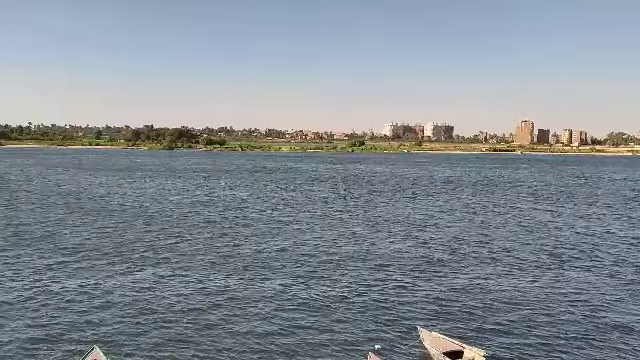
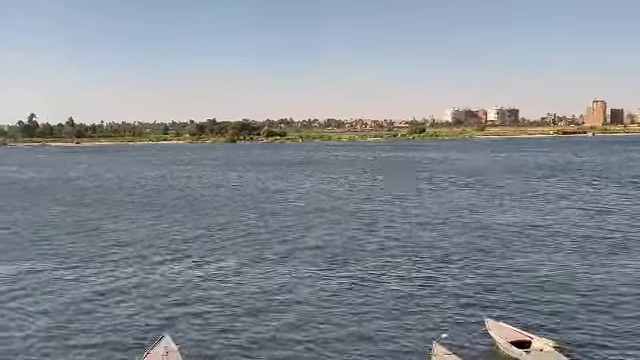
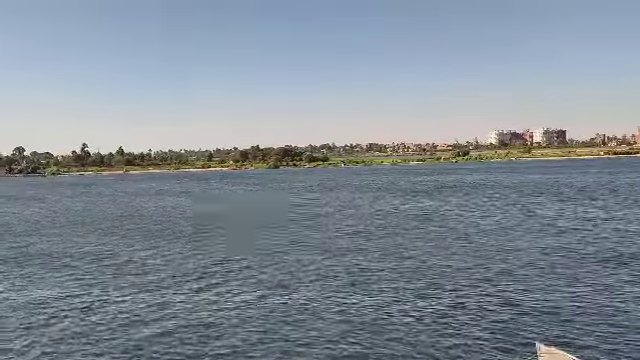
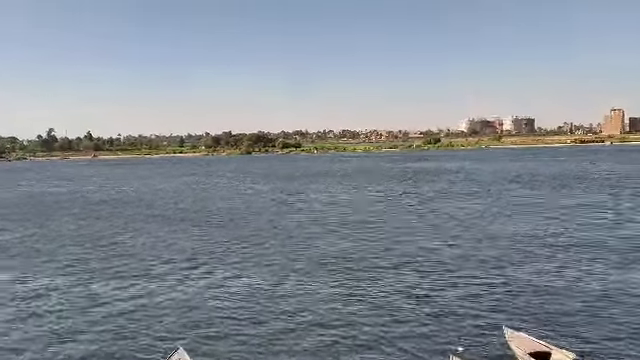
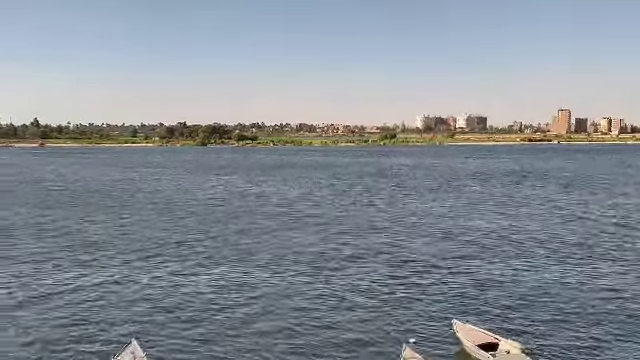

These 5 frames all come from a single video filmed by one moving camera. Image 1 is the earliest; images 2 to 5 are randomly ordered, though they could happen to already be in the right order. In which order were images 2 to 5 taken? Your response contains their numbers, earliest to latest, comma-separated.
5, 2, 4, 3
